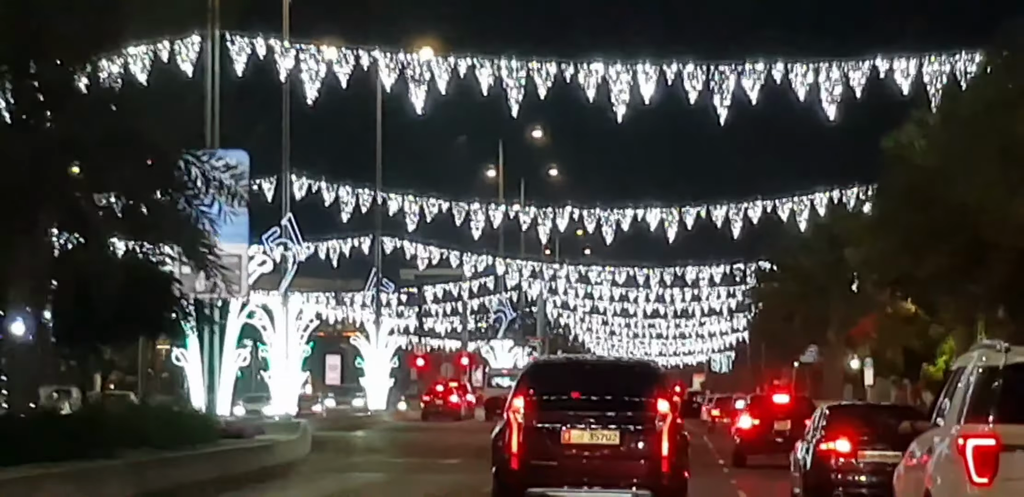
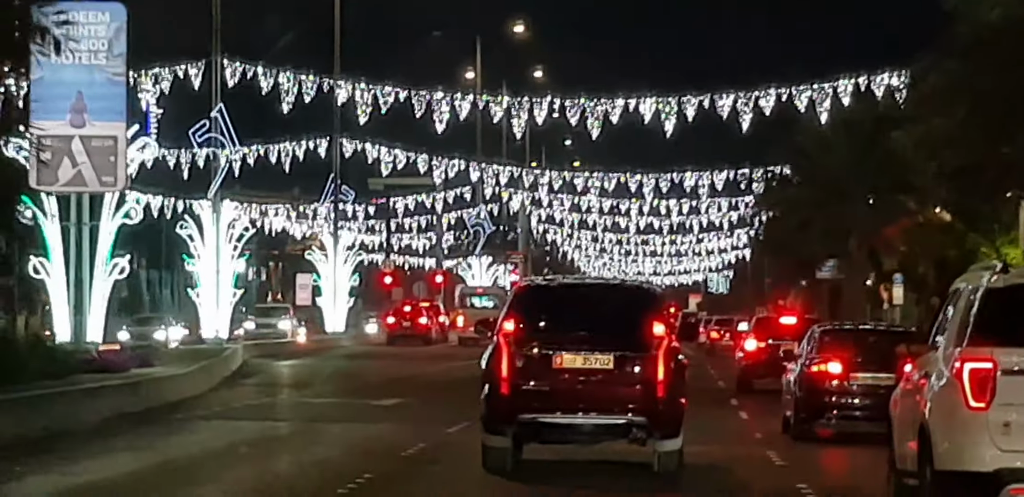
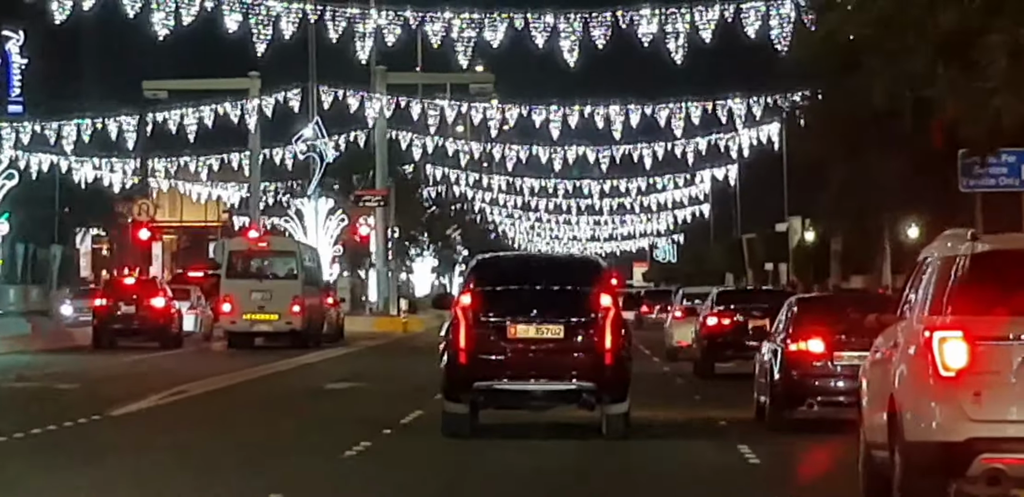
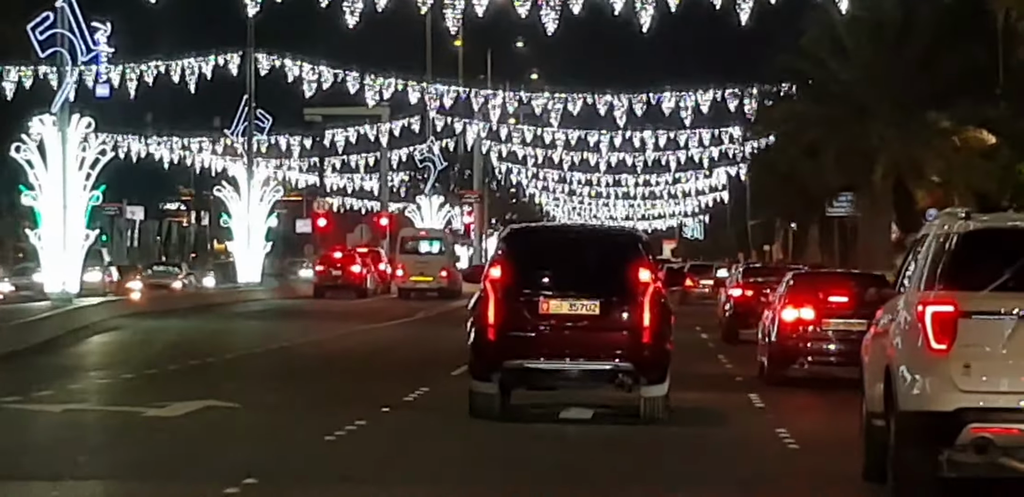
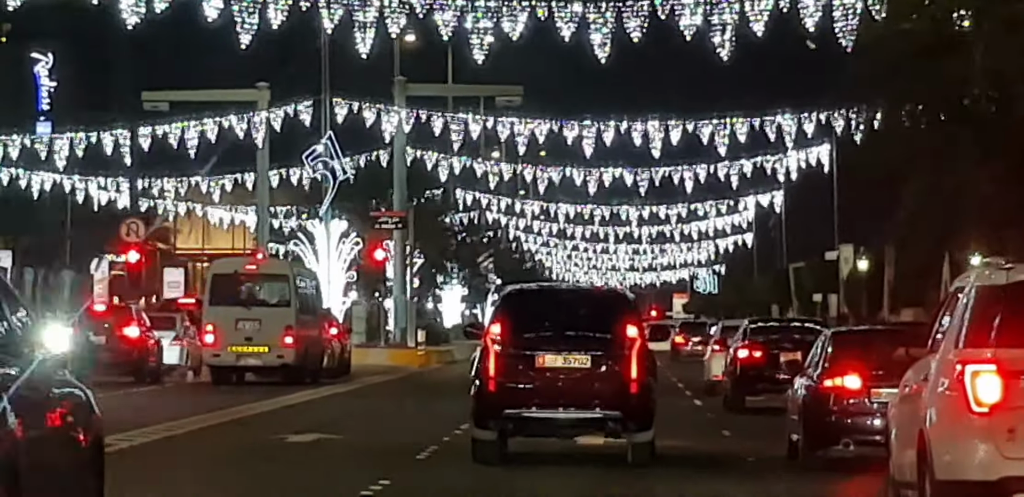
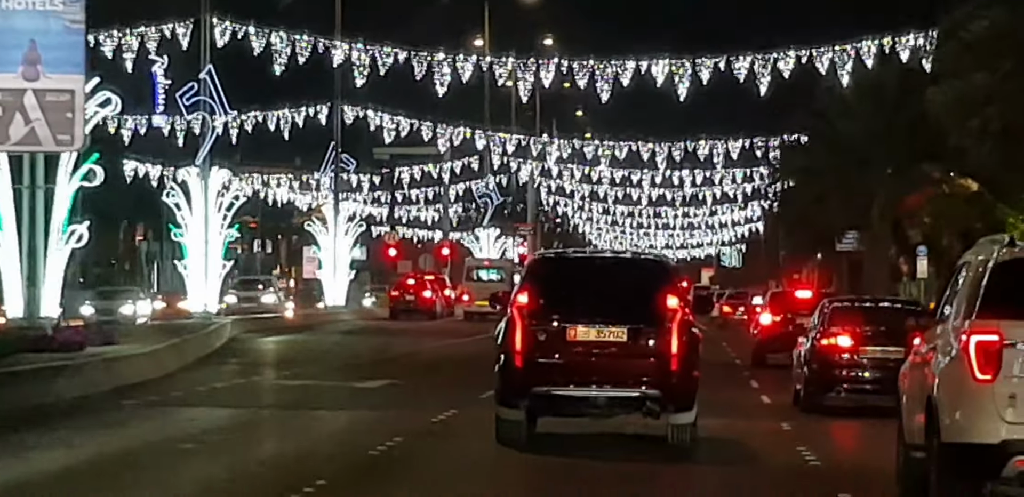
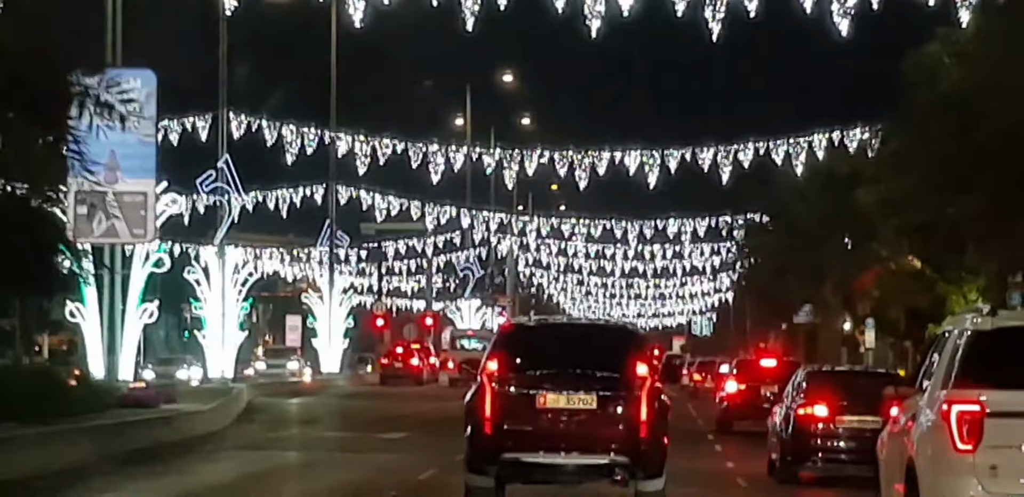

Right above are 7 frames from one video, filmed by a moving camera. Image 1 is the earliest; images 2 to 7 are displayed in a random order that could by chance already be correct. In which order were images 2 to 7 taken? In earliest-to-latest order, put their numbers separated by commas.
7, 2, 6, 4, 3, 5
